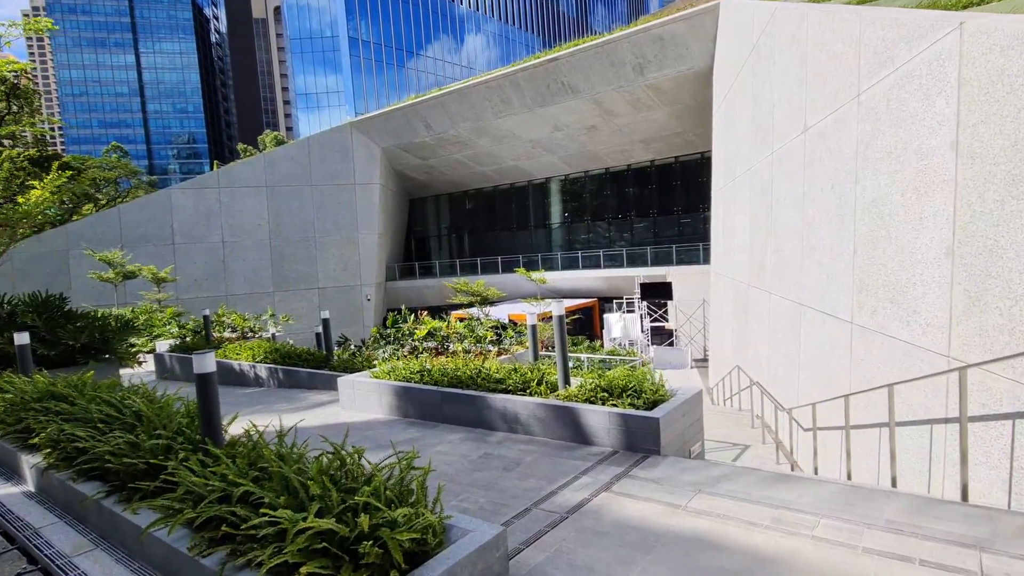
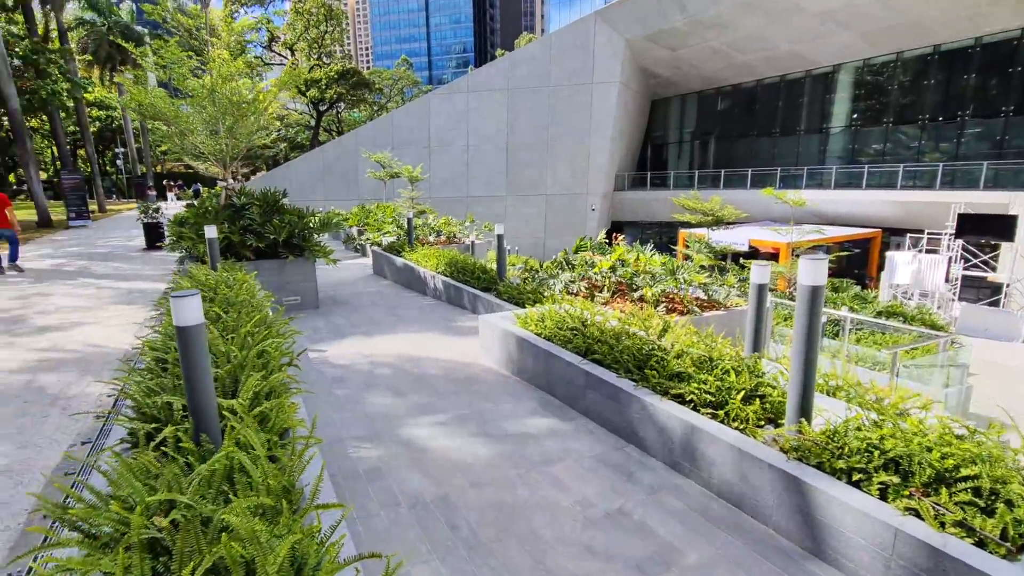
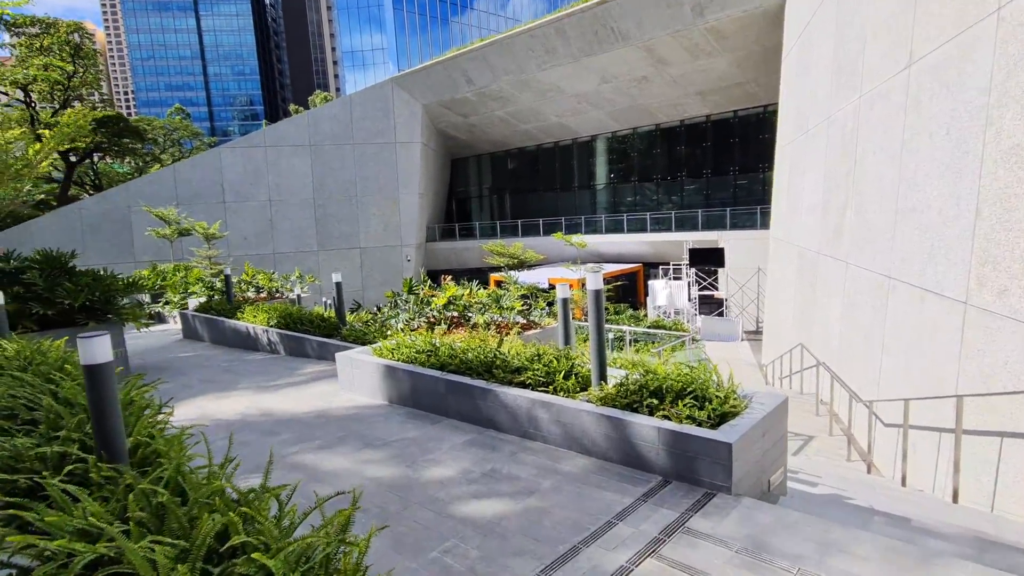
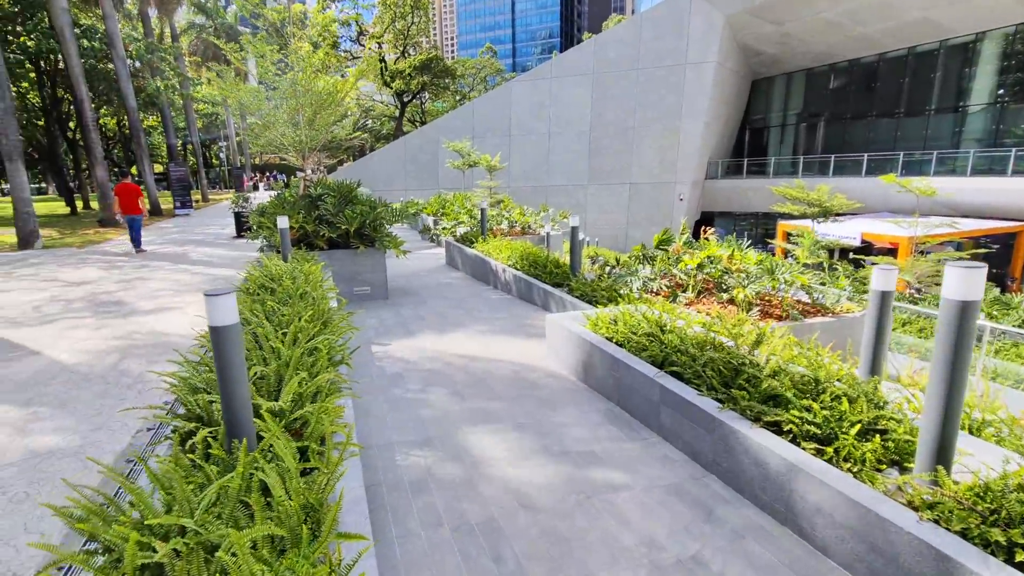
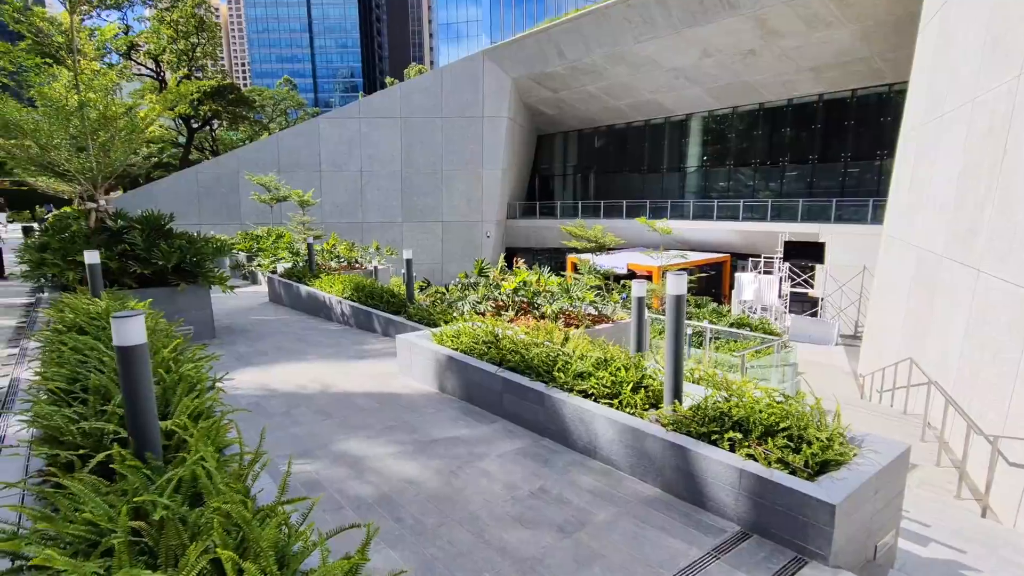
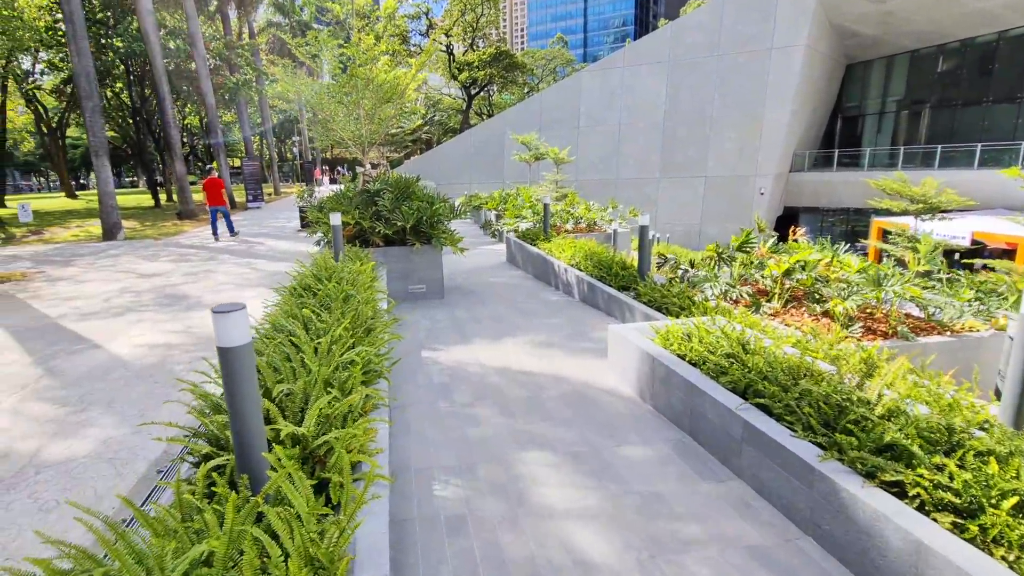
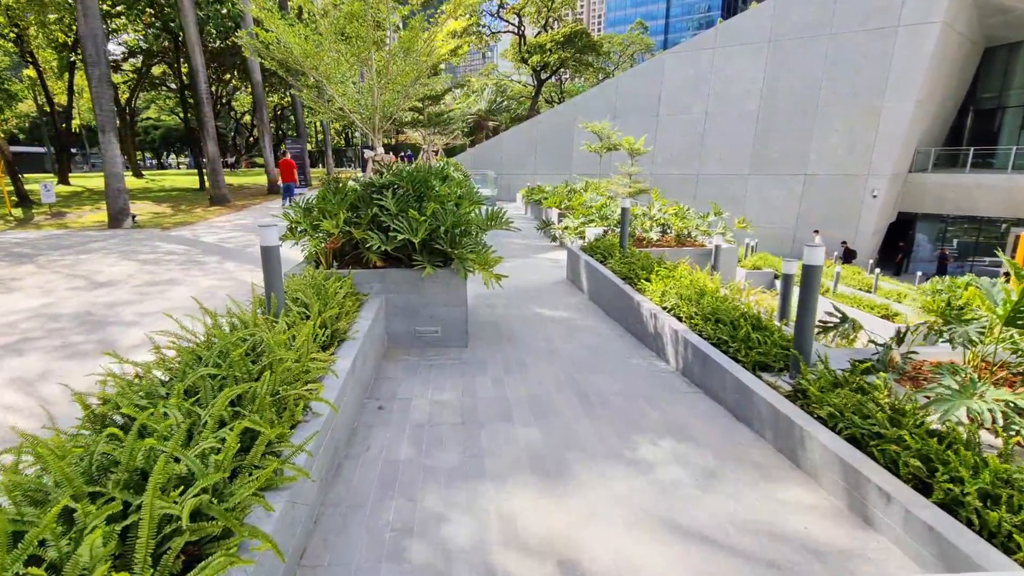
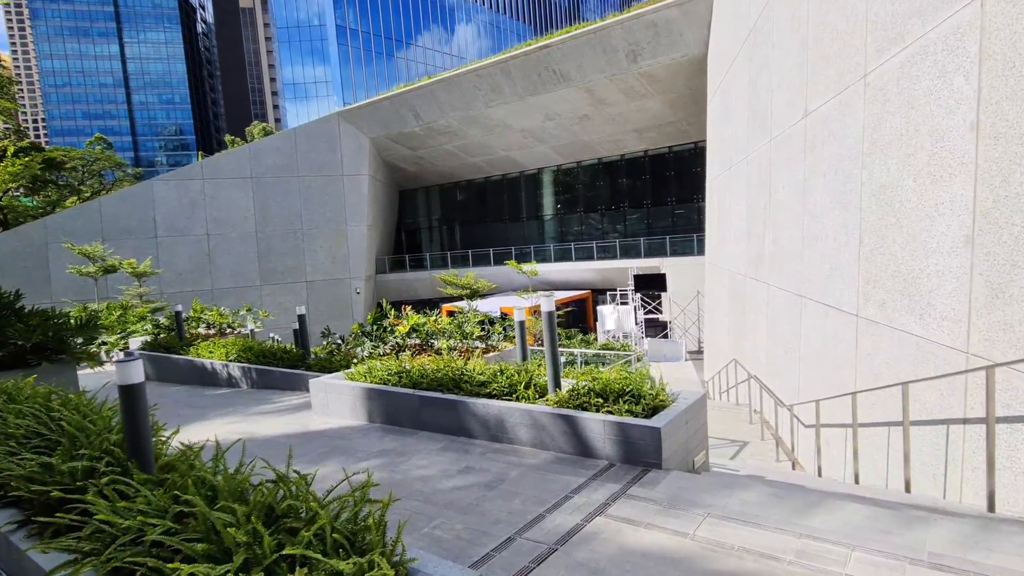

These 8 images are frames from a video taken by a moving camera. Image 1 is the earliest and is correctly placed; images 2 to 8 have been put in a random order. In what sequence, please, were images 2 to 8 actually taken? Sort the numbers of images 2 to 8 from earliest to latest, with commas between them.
8, 3, 5, 2, 4, 6, 7
